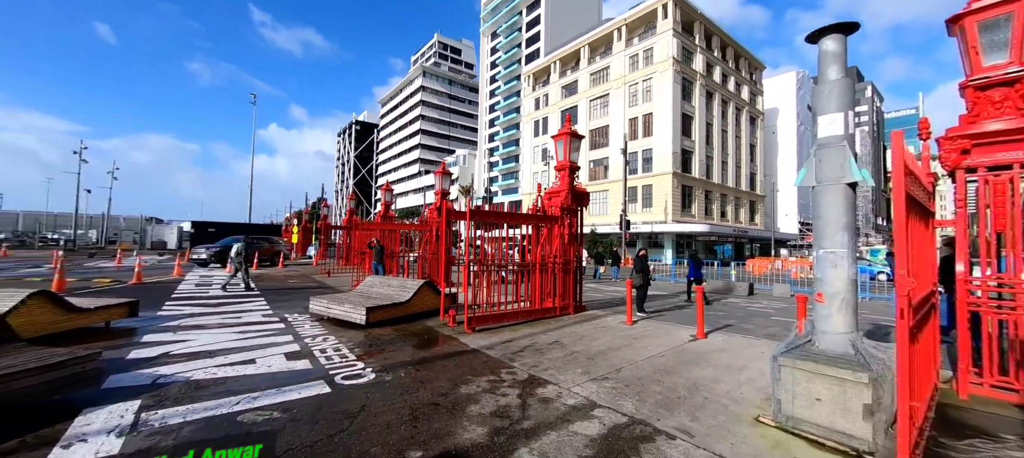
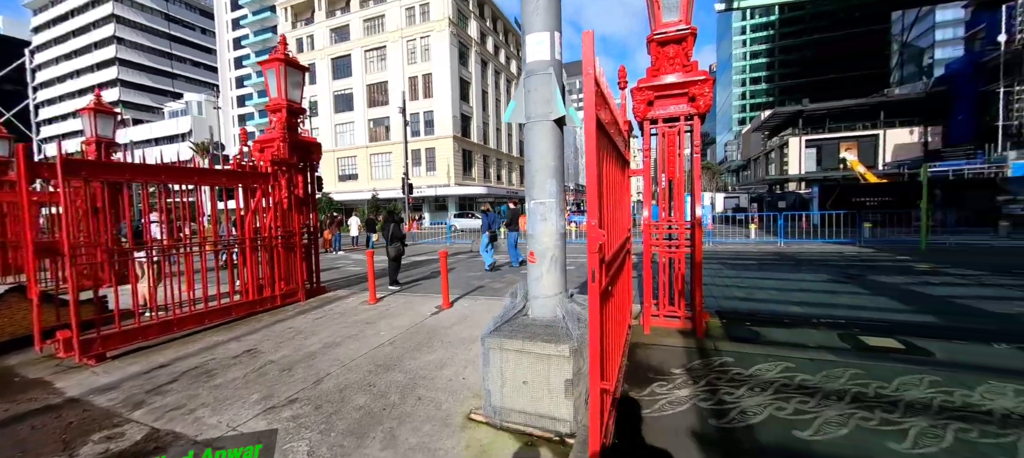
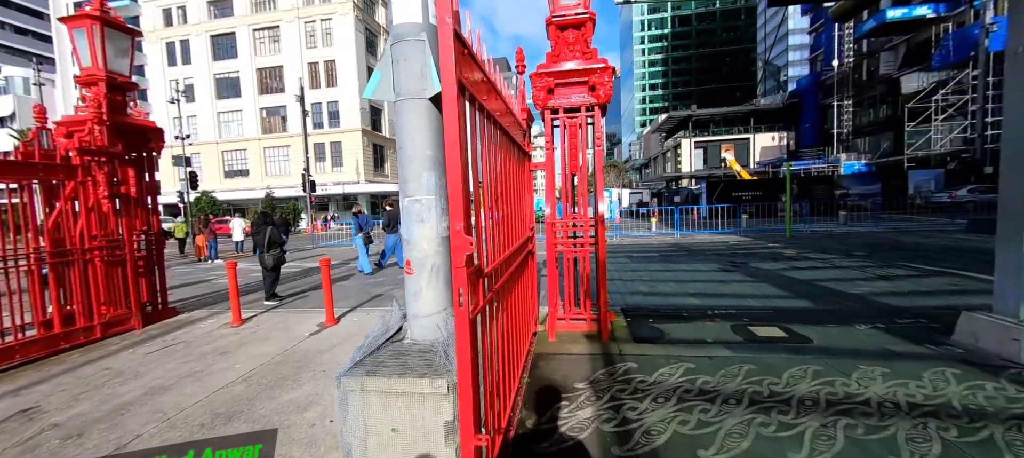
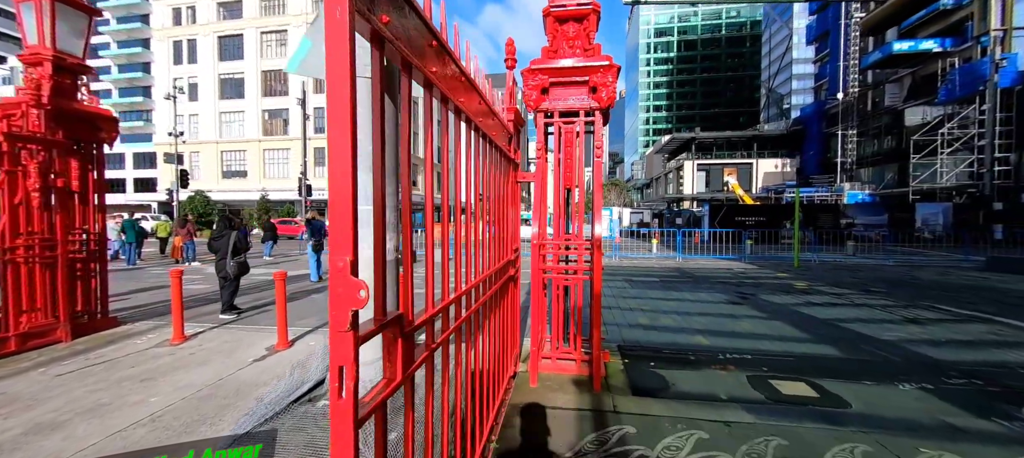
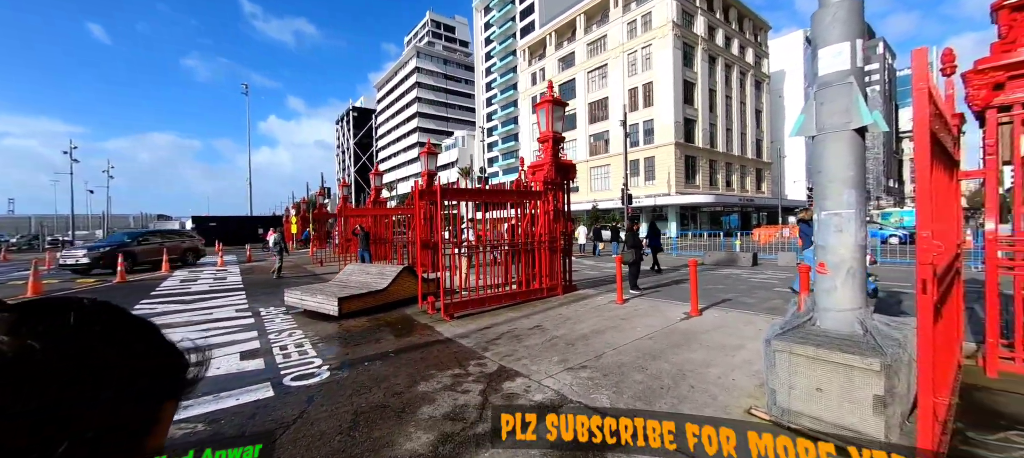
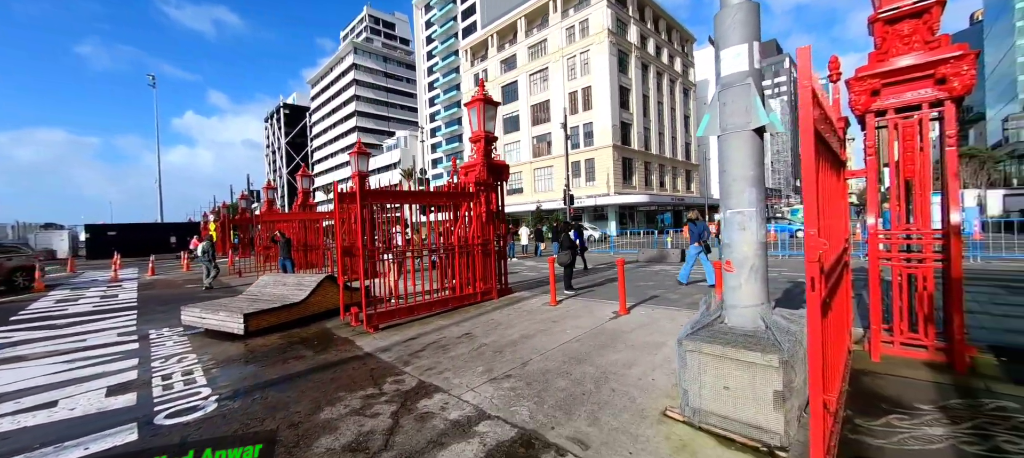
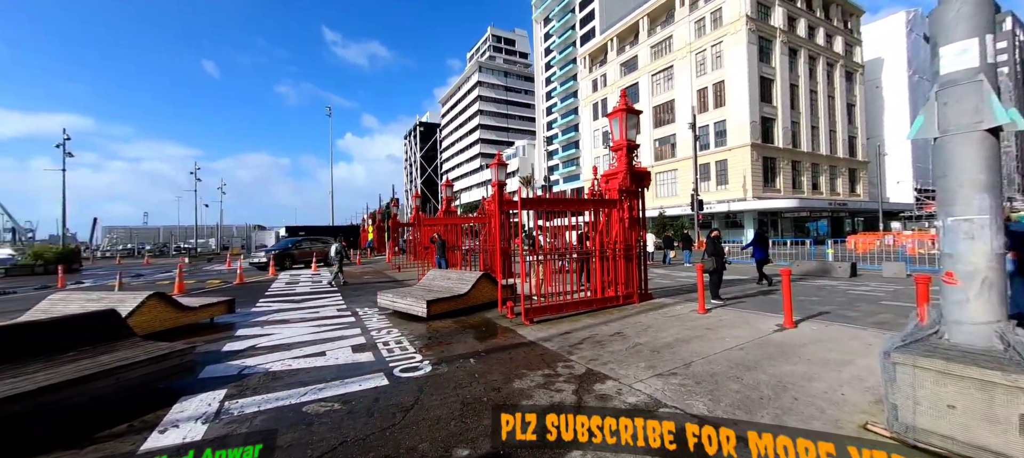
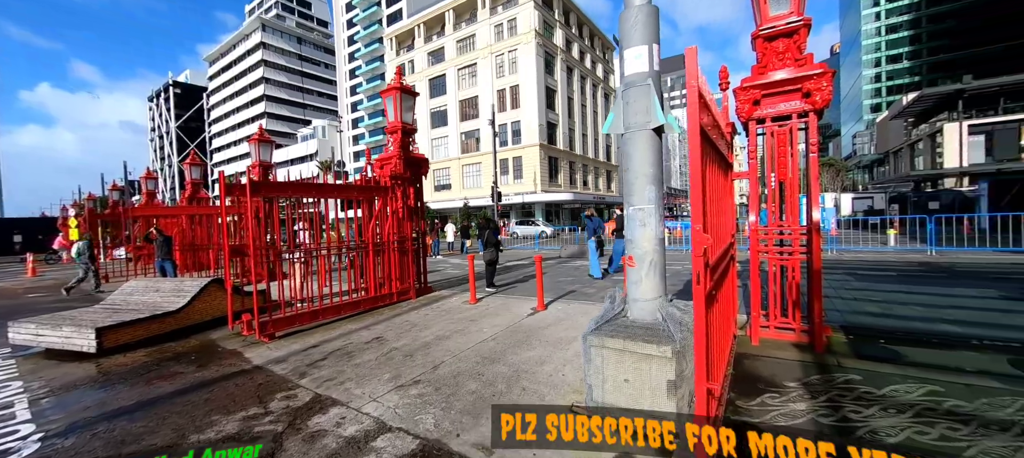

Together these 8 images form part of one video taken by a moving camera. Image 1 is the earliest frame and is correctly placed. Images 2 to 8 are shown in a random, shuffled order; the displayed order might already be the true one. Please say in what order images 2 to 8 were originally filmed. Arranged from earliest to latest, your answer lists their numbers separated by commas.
7, 5, 6, 8, 2, 3, 4
